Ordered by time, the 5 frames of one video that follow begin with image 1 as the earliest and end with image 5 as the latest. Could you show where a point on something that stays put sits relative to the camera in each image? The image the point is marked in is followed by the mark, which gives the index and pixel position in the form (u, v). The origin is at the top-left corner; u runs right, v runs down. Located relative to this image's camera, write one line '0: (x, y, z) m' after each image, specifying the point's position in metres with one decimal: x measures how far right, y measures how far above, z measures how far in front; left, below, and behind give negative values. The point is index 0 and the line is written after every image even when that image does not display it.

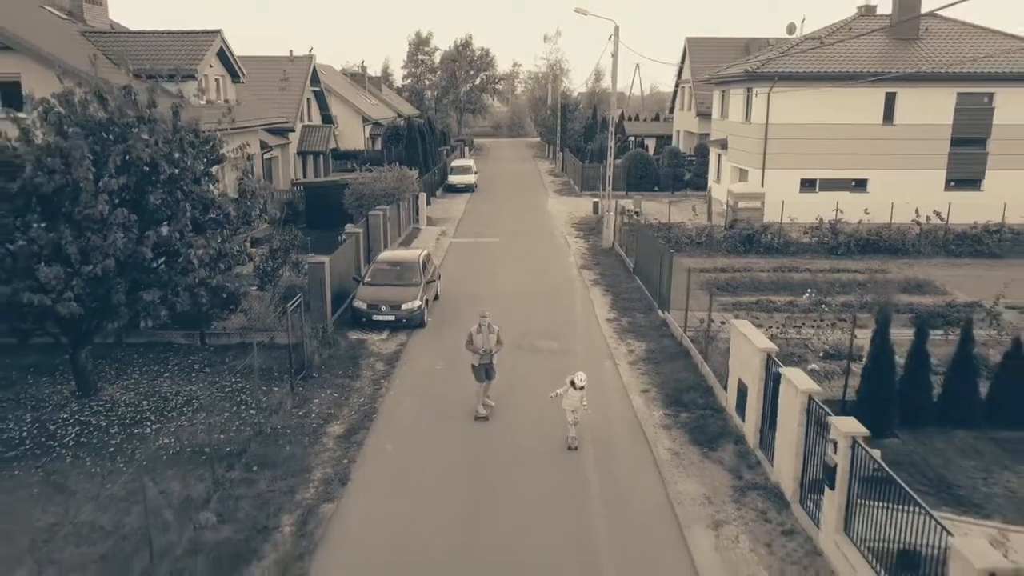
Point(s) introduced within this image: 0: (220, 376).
0: (-3.2, -0.9, +12.6) m
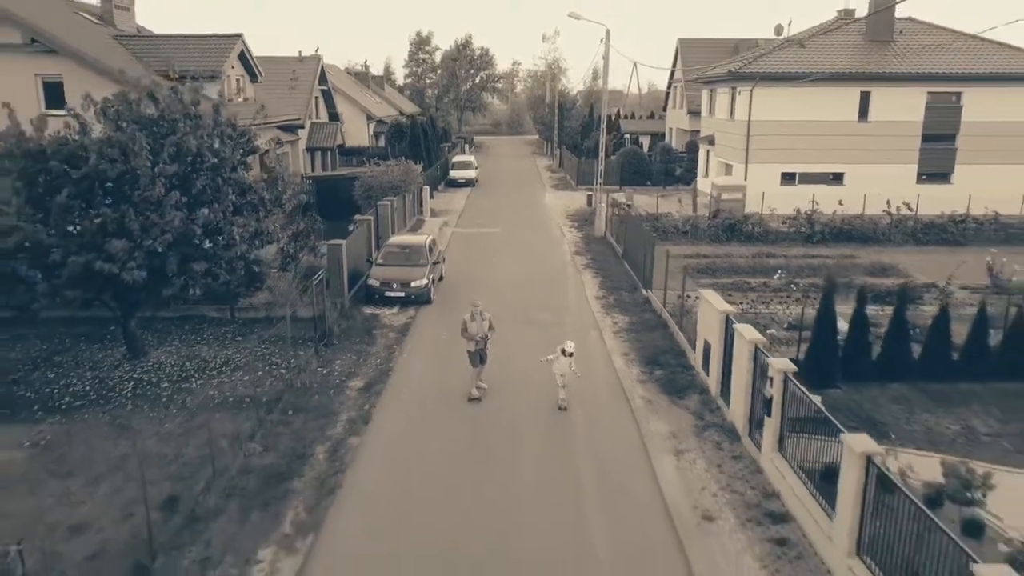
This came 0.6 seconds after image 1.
0: (-3.2, -0.7, +14.3) m
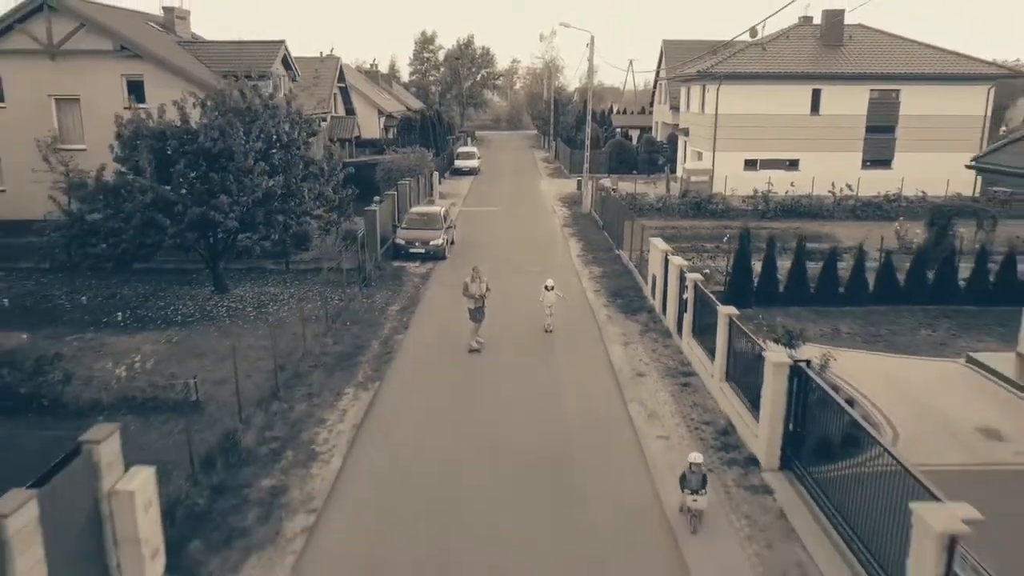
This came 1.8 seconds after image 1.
0: (-3.3, +0.1, +18.4) m
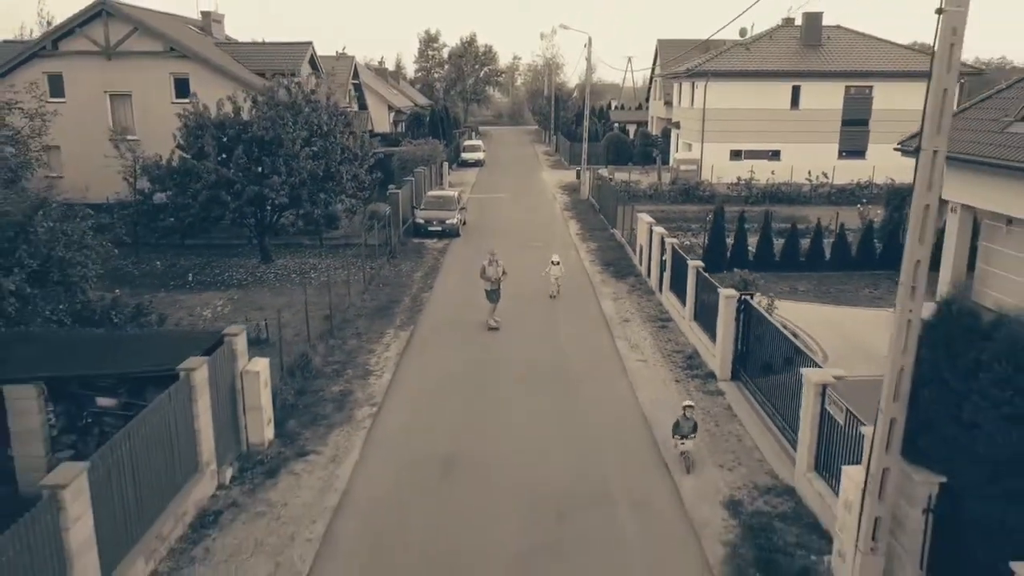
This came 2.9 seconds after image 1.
0: (-3.2, +0.6, +21.1) m
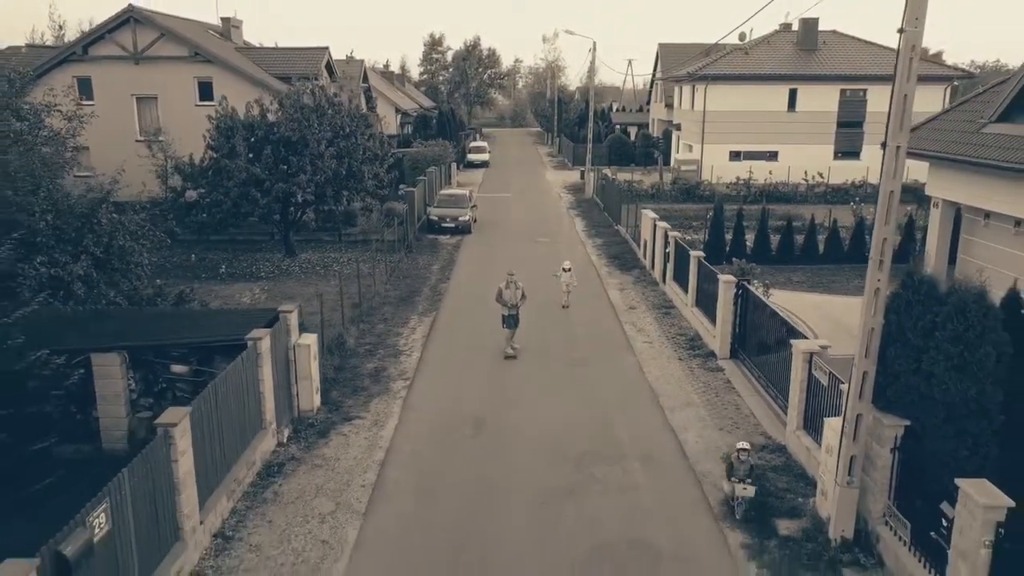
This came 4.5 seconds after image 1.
0: (-2.9, +0.7, +22.2) m
